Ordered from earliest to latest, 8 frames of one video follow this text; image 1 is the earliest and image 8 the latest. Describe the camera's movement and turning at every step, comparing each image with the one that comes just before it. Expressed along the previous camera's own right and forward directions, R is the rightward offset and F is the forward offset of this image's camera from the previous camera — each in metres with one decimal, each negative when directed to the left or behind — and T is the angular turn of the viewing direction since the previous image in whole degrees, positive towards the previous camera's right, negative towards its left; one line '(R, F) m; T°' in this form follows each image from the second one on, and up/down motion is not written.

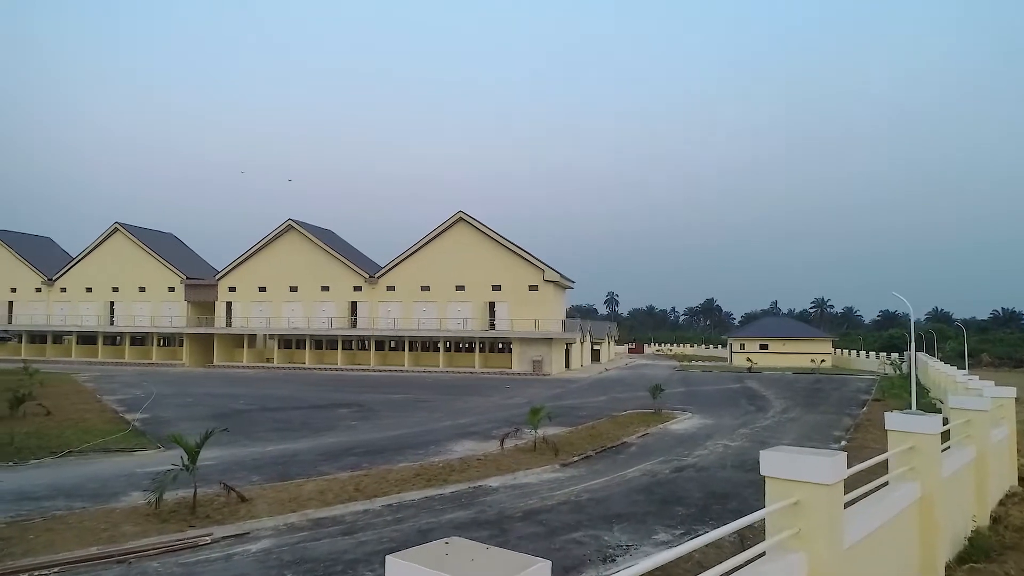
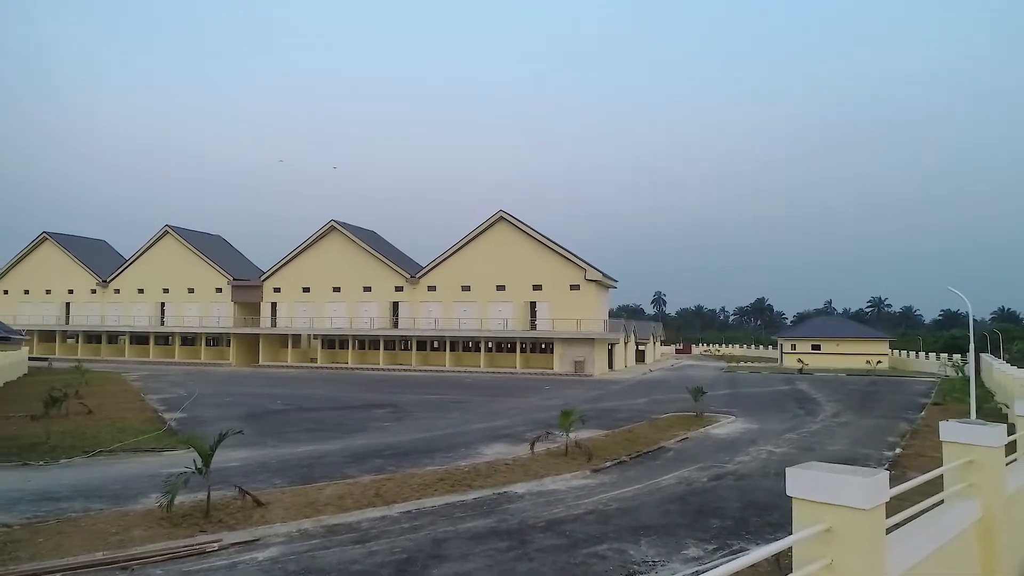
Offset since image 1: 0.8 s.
(+0.3, +0.4) m; -4°
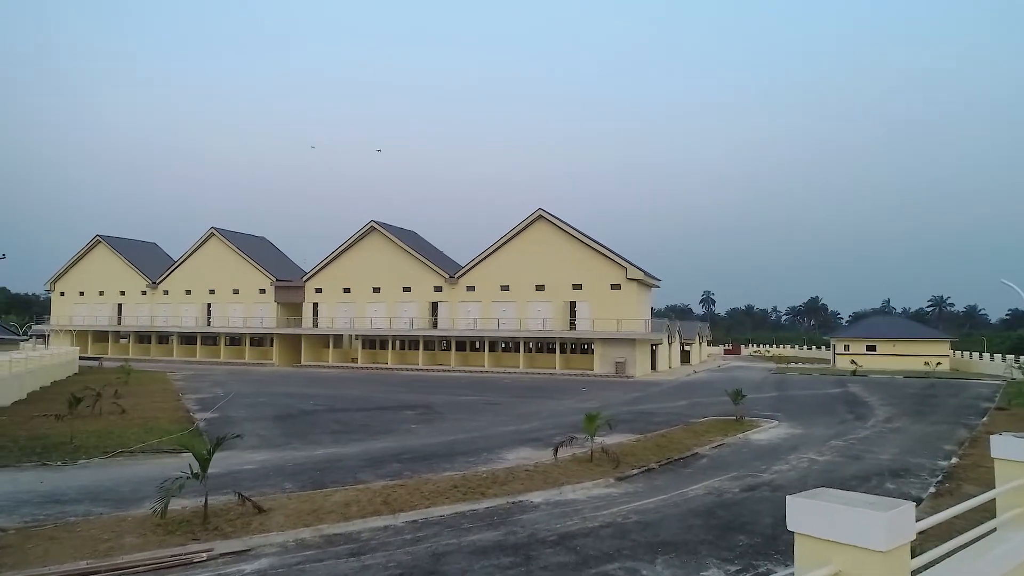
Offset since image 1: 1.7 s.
(+0.4, +0.5) m; -4°
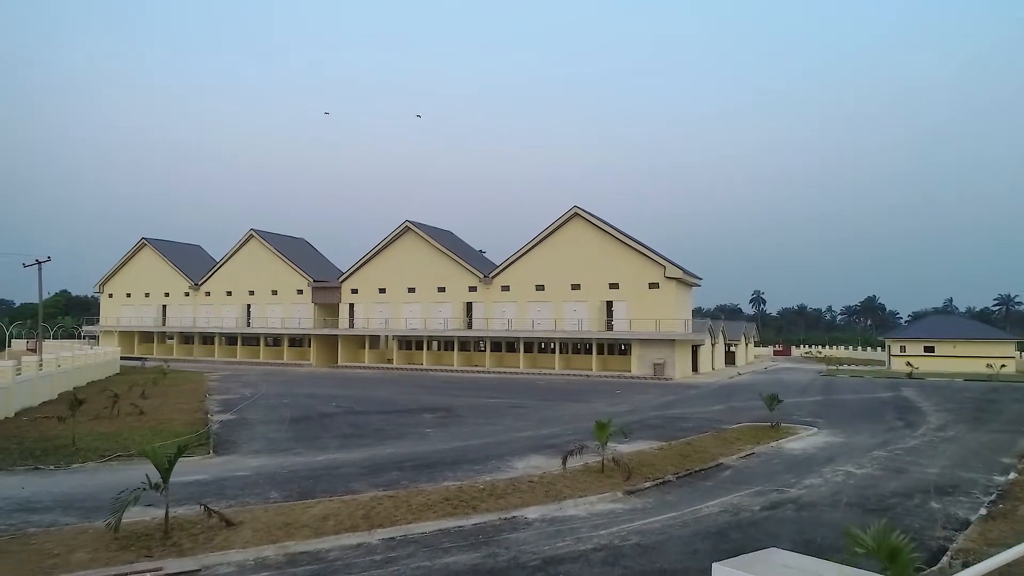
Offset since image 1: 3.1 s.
(+0.7, +0.7) m; -4°
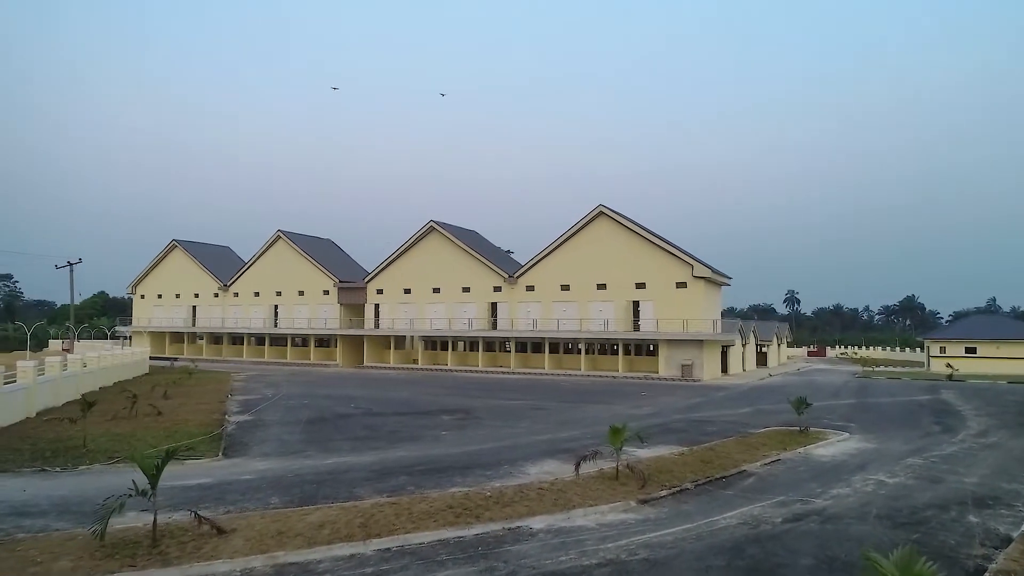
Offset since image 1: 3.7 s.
(+0.3, +0.4) m; -3°
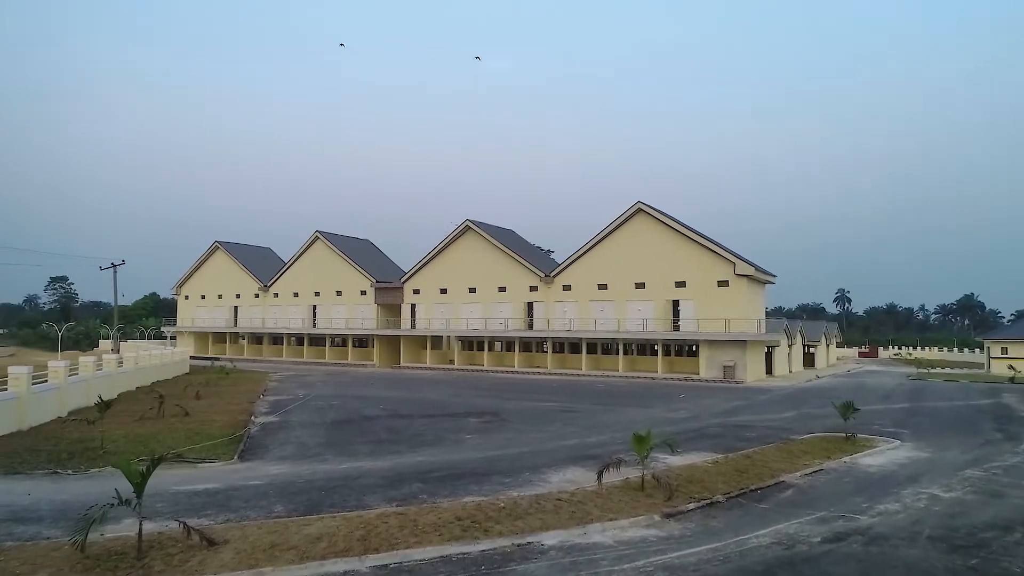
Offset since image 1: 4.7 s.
(+0.4, +0.6) m; -4°
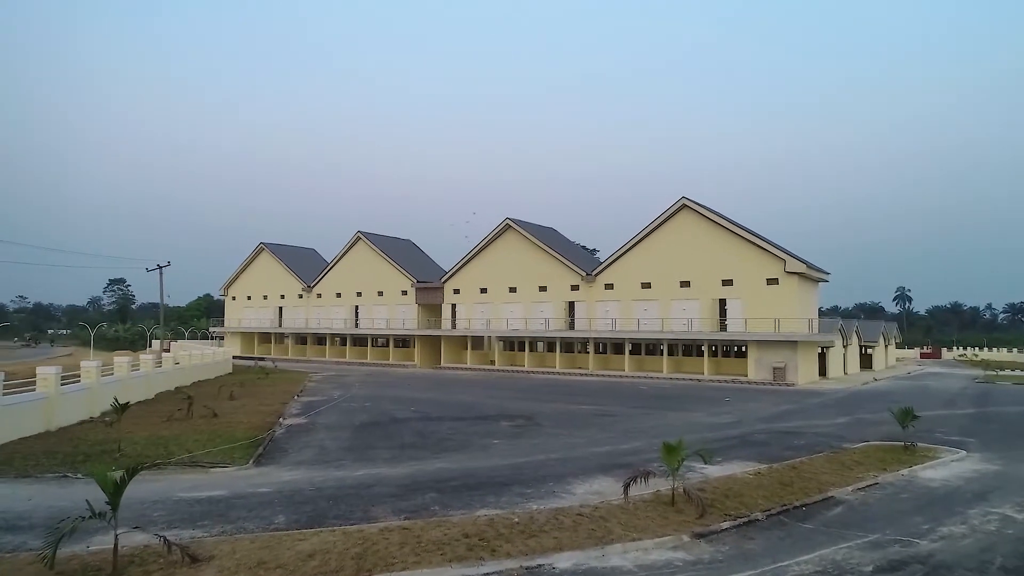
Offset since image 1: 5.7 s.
(+0.4, +0.7) m; -4°
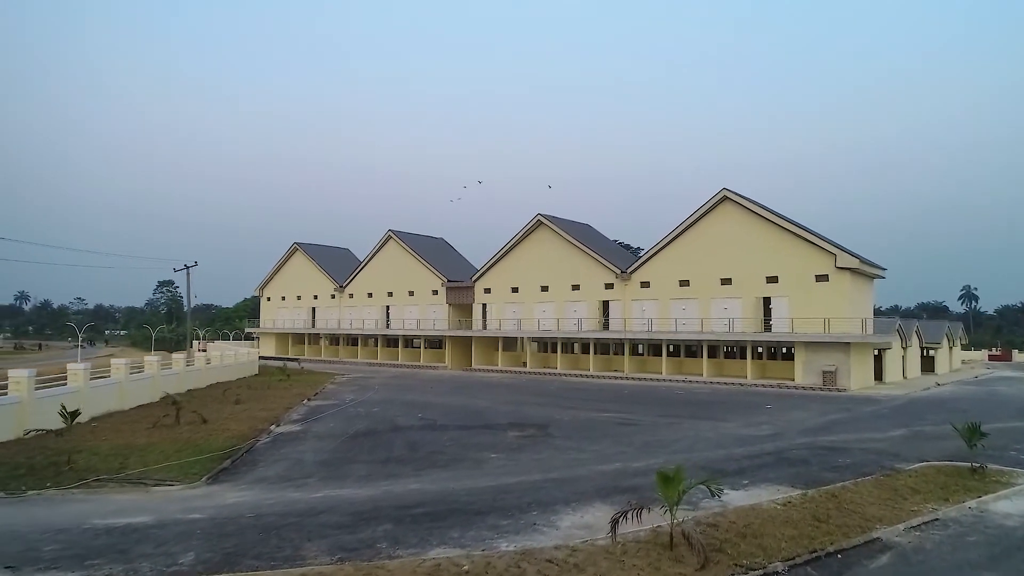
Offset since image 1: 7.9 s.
(+1.0, +1.5) m; -4°
